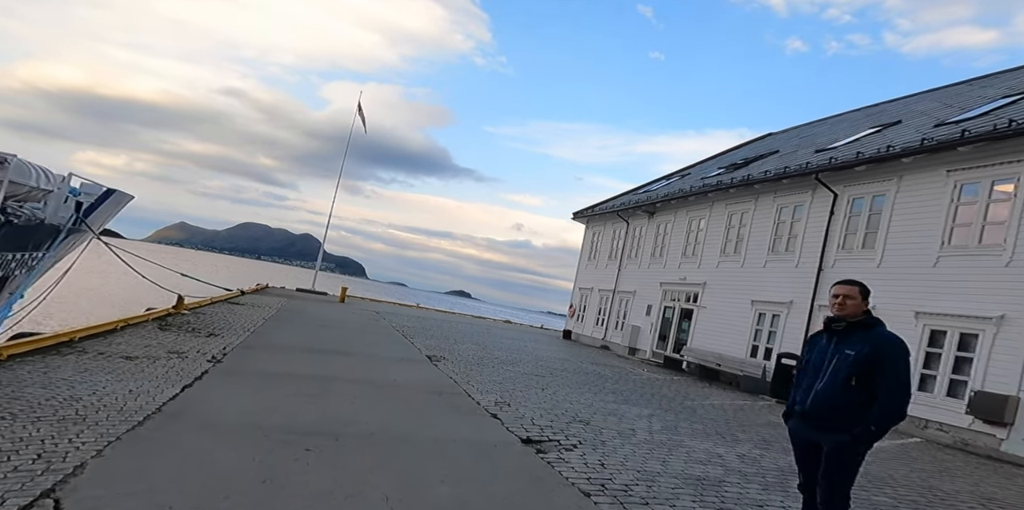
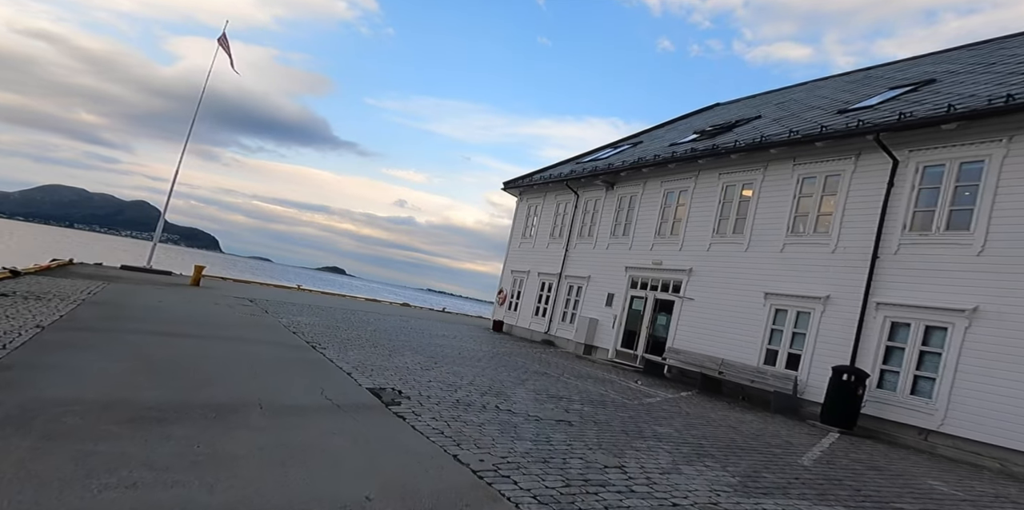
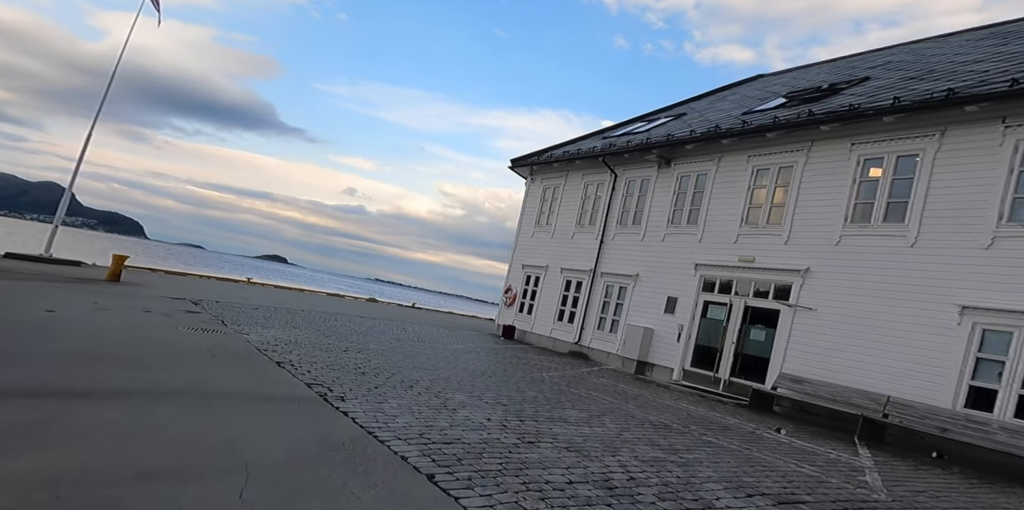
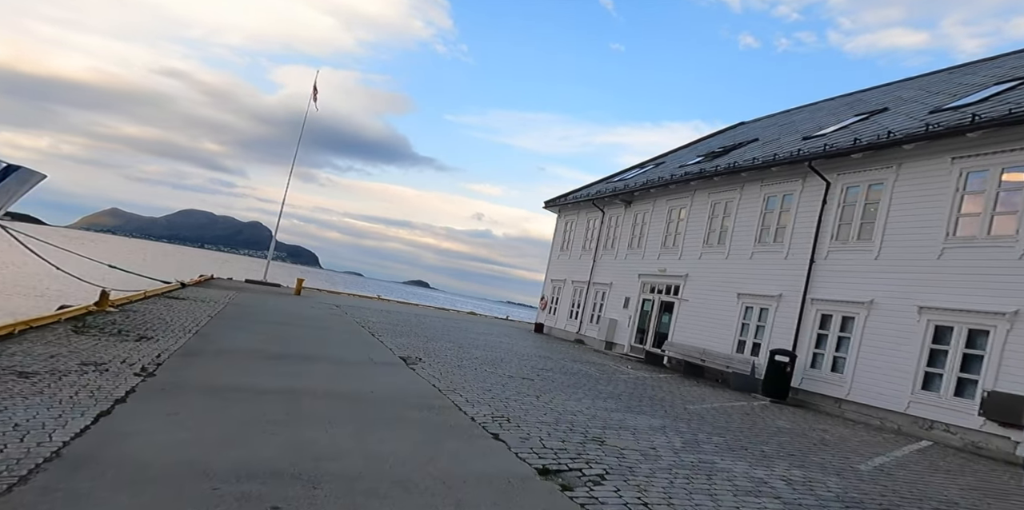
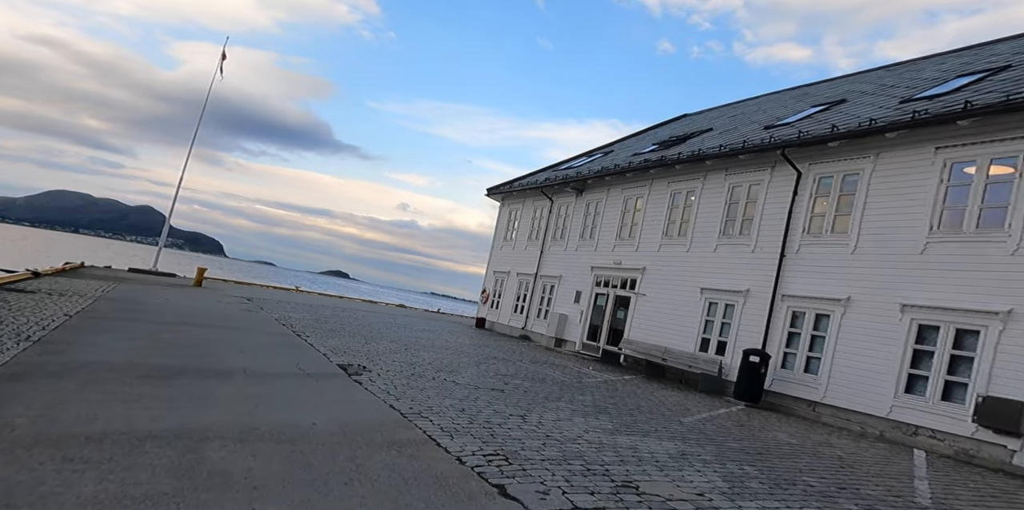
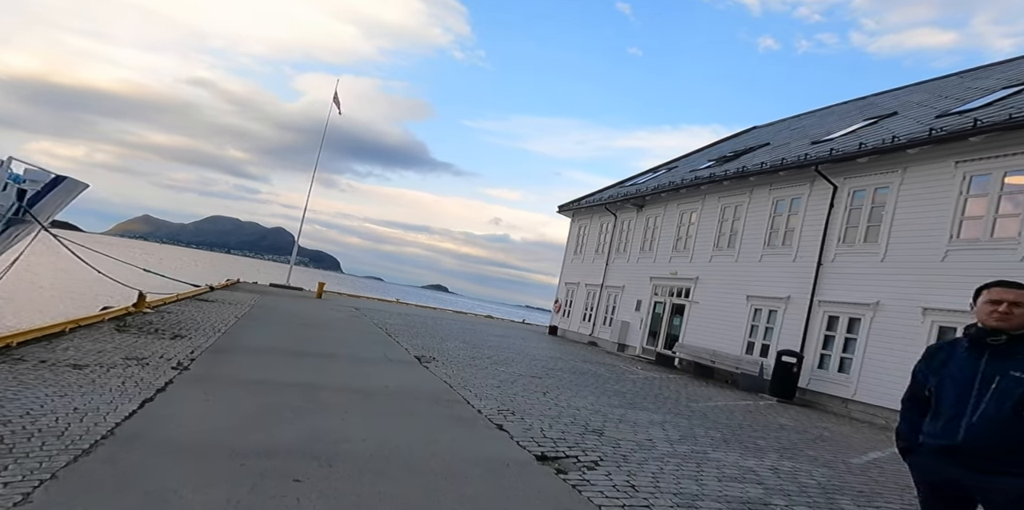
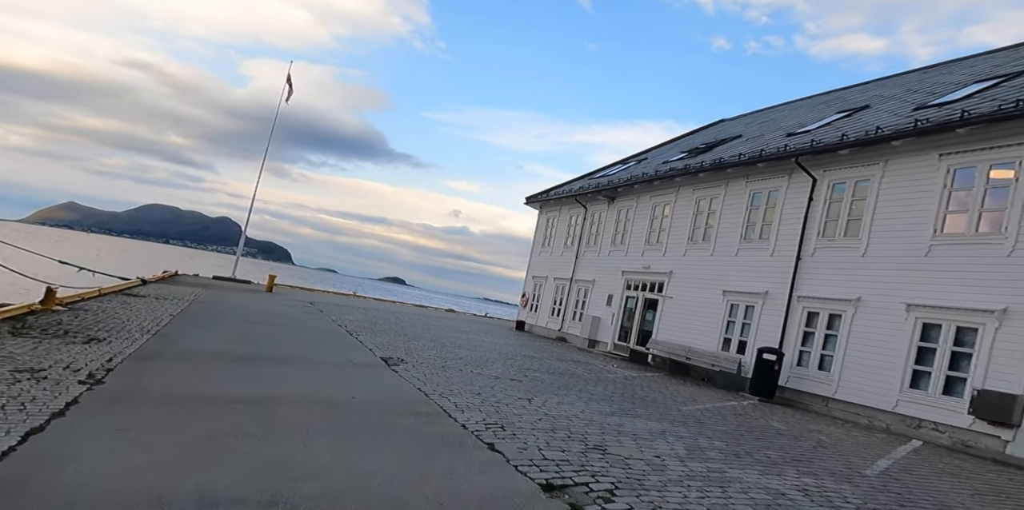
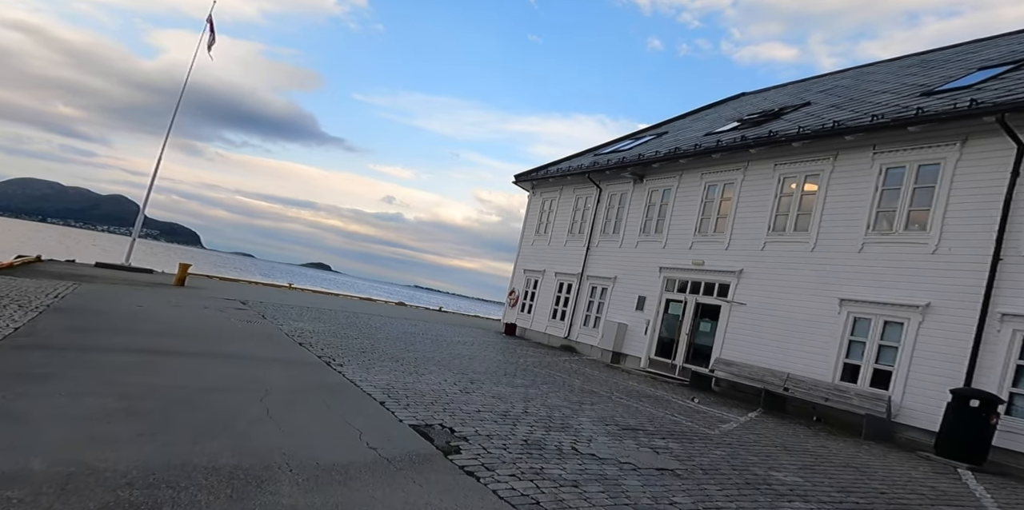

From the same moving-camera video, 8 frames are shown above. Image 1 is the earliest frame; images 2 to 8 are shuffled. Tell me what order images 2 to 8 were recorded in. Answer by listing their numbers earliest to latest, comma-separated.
6, 4, 7, 5, 2, 8, 3
